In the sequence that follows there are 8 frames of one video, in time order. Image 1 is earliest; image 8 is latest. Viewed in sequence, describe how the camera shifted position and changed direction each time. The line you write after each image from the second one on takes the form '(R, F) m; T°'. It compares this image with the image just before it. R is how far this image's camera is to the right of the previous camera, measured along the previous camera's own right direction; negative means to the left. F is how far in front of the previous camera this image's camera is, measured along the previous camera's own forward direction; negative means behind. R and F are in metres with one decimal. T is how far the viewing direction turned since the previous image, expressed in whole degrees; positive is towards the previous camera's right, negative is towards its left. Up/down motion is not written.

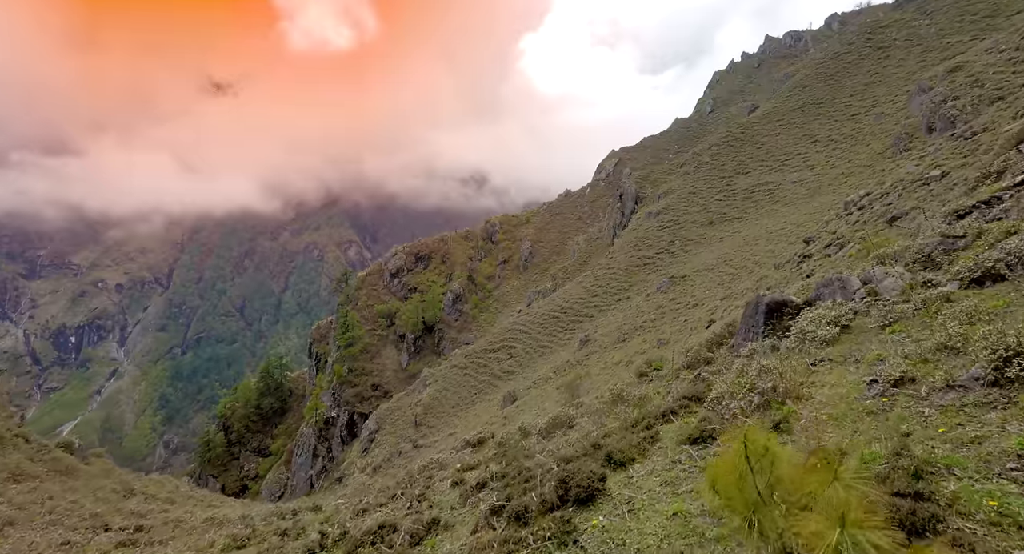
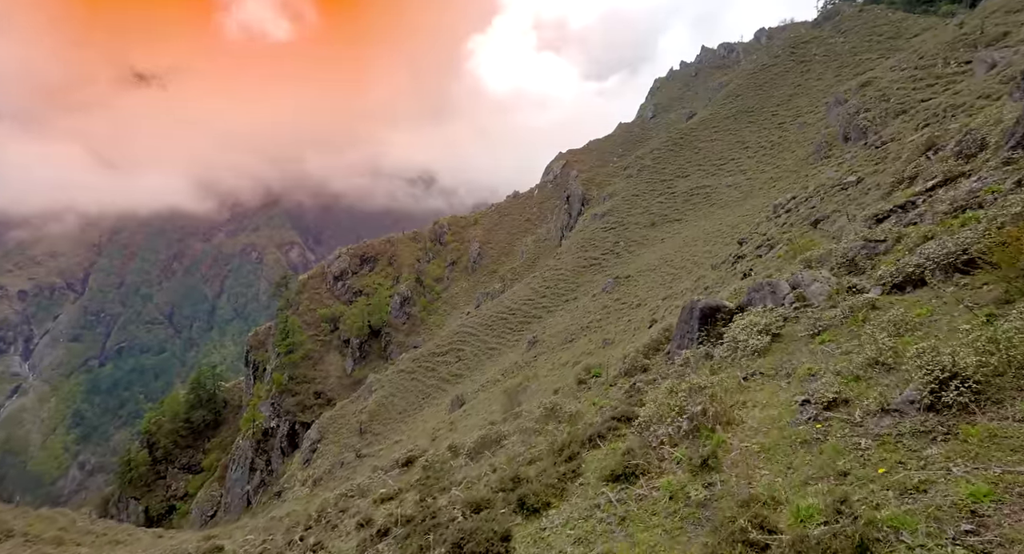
(+0.5, +0.7) m; +5°
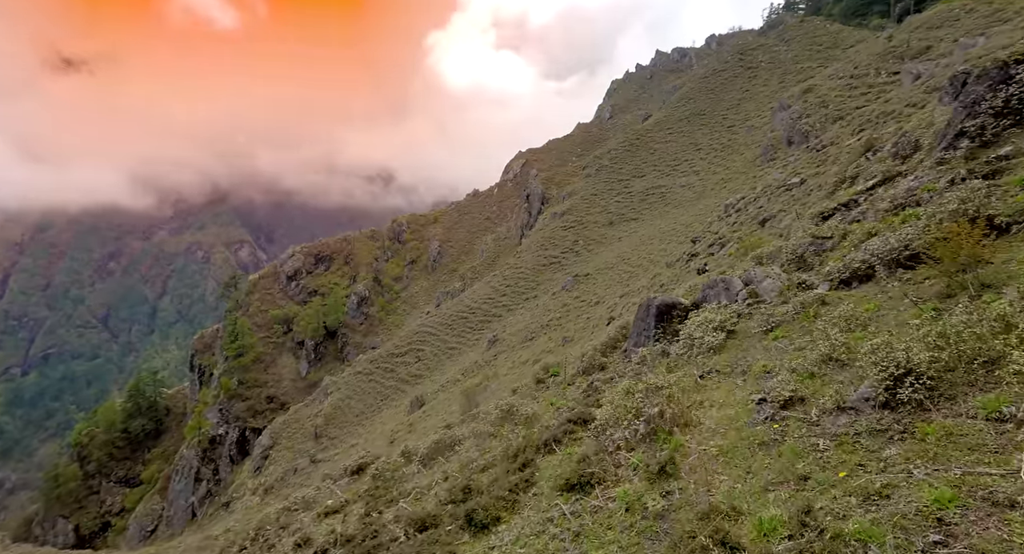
(+0.1, +0.4) m; +4°
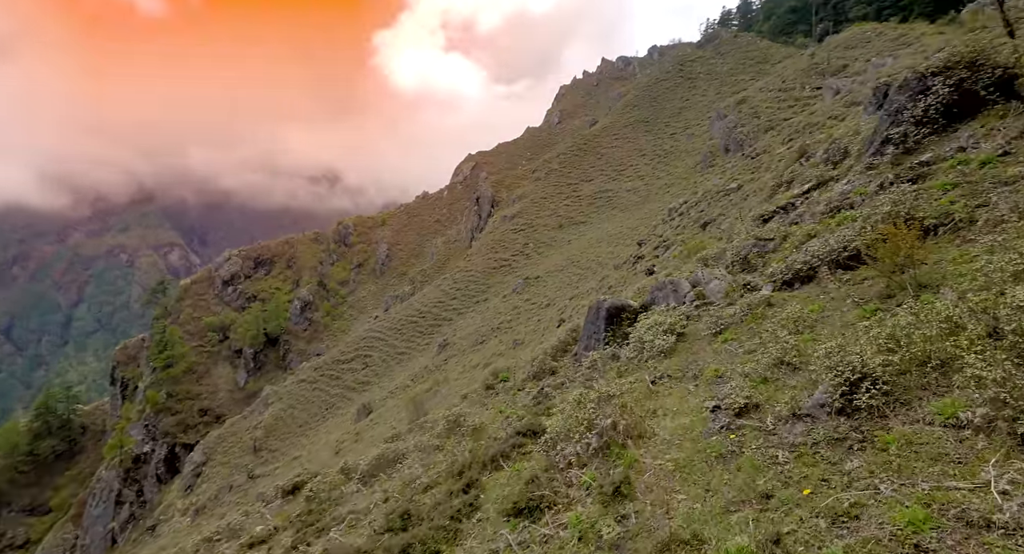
(+0.1, +0.5) m; +5°
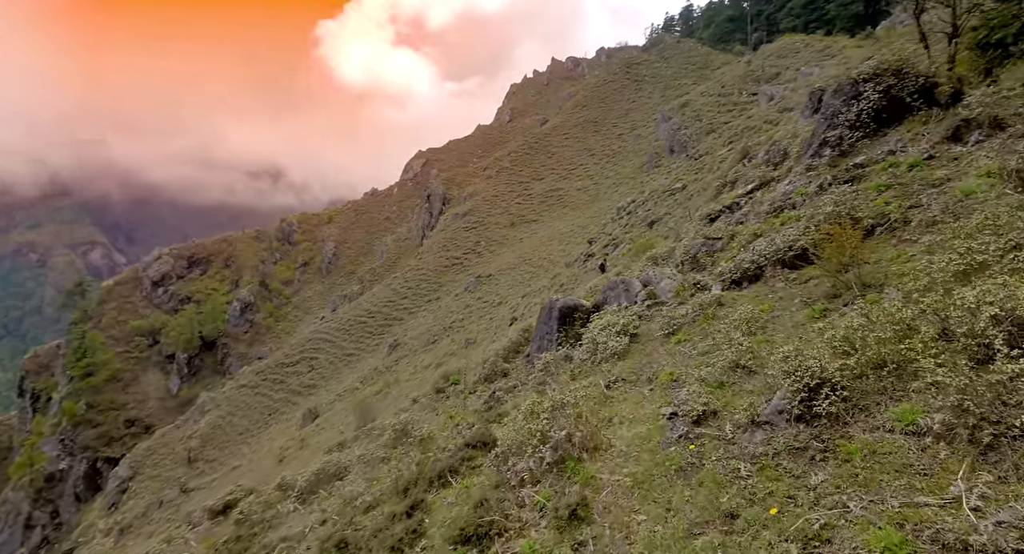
(0.0, +0.4) m; +5°
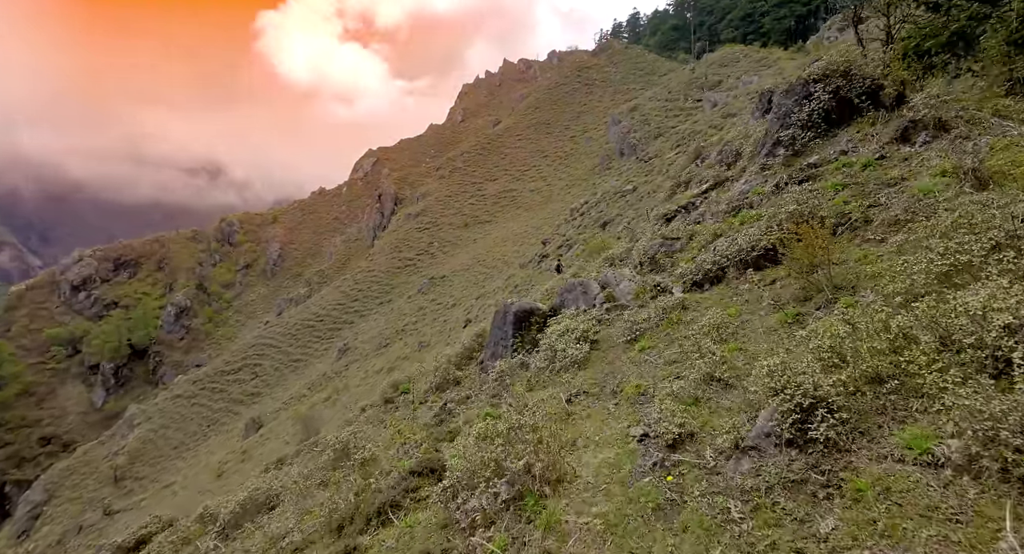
(0.0, +0.9) m; +5°
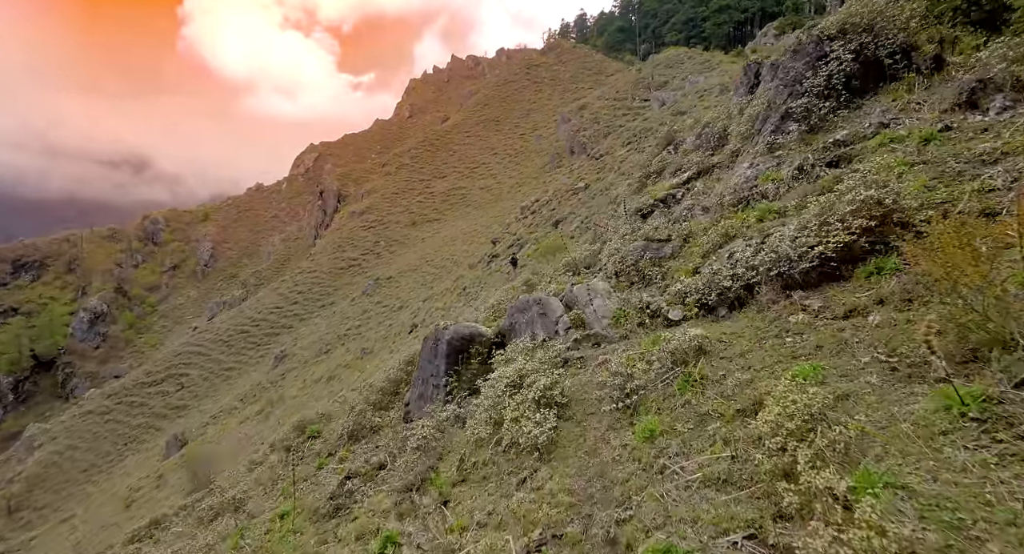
(+0.4, +4.3) m; +5°
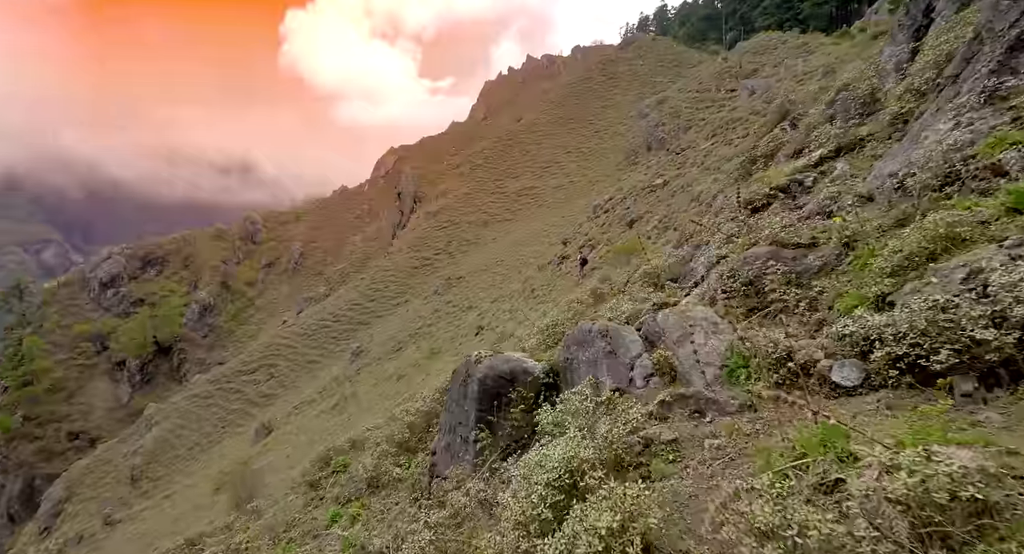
(+0.2, +3.8) m; -7°
